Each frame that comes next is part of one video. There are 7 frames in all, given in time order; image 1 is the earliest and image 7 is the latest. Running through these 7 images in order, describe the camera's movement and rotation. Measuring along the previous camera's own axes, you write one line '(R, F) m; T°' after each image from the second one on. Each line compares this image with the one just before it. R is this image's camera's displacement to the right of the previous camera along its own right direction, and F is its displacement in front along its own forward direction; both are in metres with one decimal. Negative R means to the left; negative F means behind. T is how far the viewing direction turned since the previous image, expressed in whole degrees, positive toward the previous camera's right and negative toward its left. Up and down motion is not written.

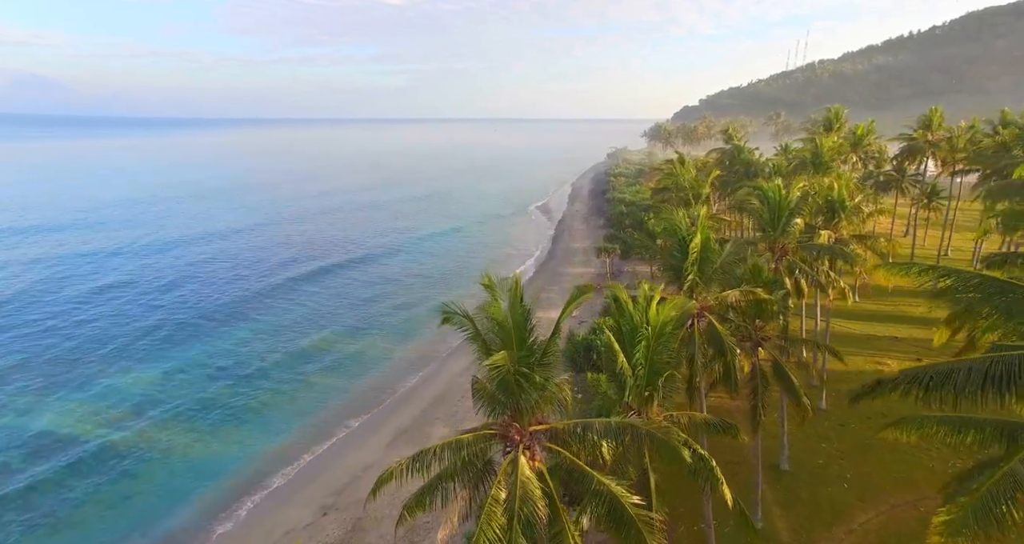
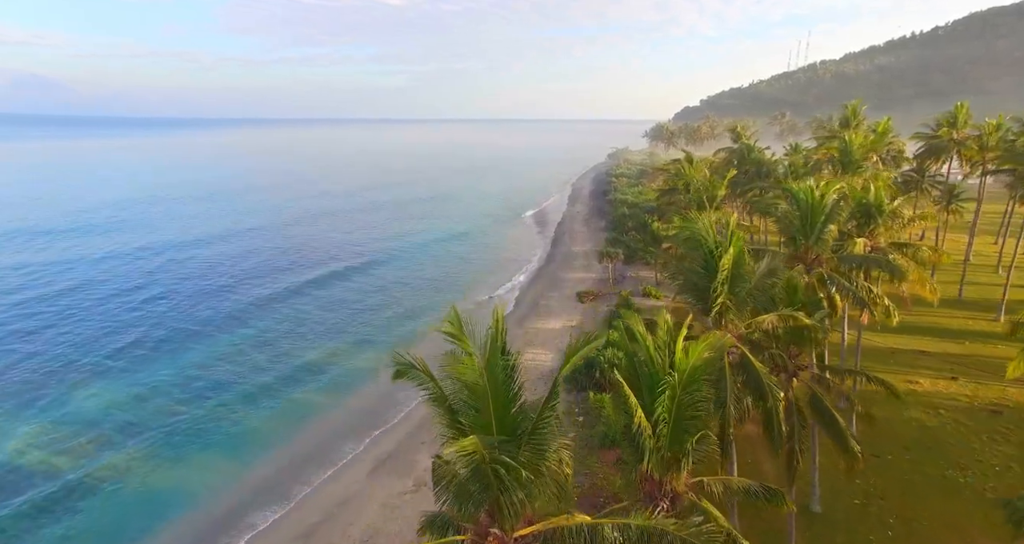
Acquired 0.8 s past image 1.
(+0.2, +2.4) m; 0°
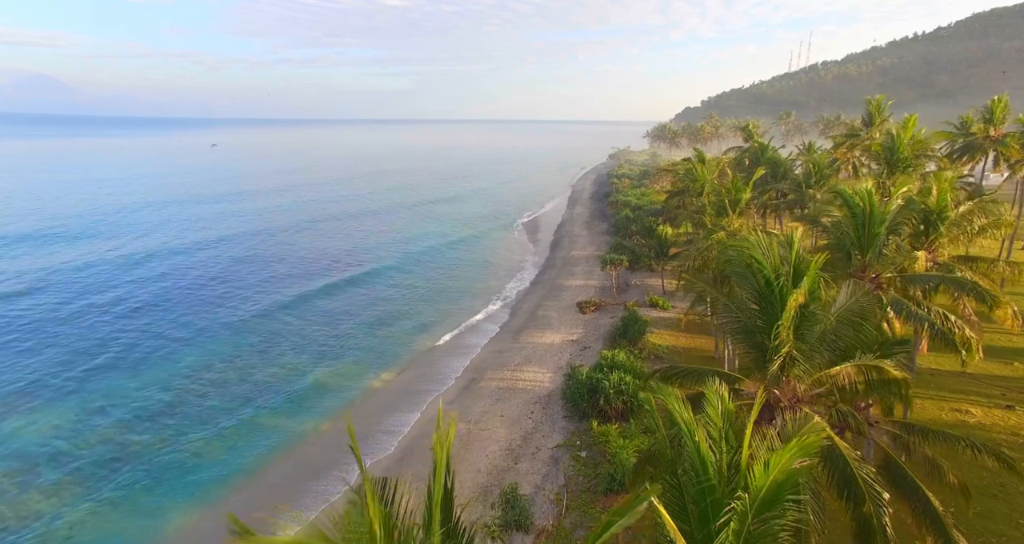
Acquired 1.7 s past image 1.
(+0.3, +3.0) m; 0°
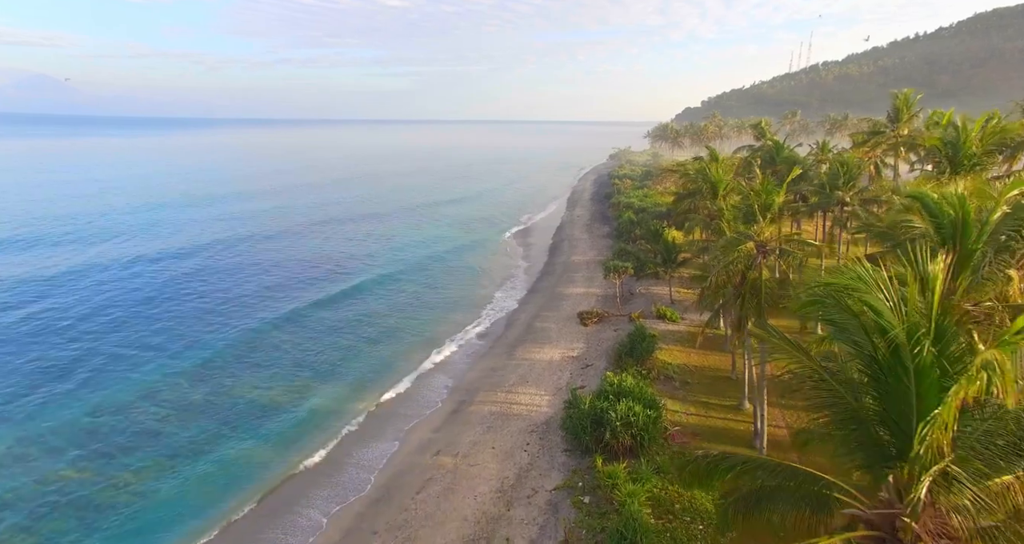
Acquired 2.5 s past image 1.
(+0.3, +3.0) m; 0°
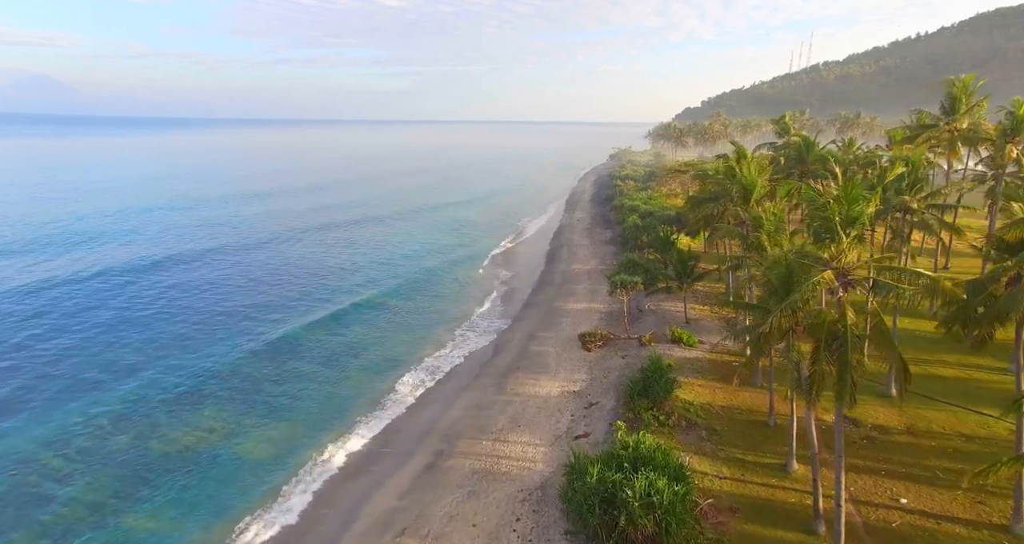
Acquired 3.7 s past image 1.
(+0.4, +4.9) m; 0°
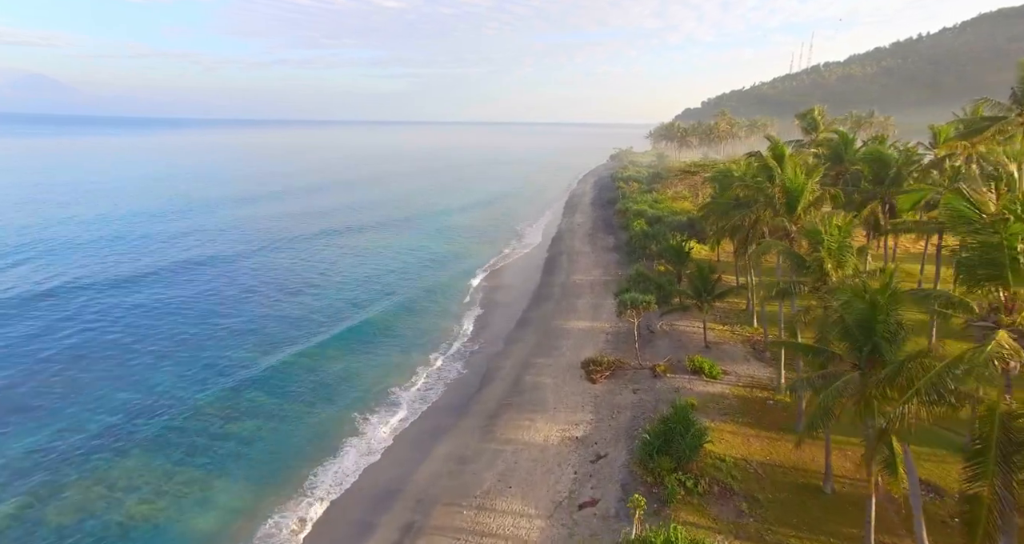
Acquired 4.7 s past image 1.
(+0.3, +4.5) m; 0°
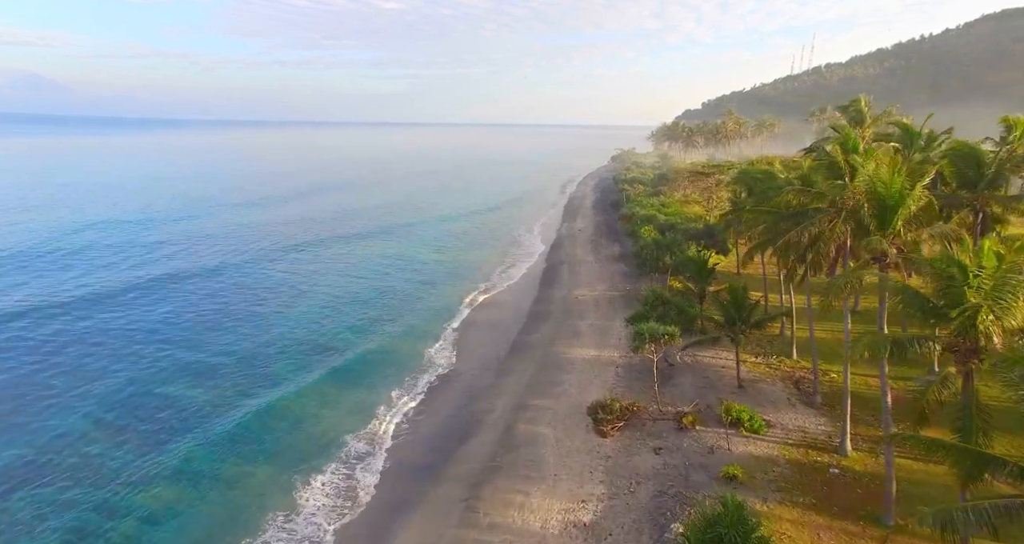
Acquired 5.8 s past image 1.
(+0.4, +5.3) m; 0°
